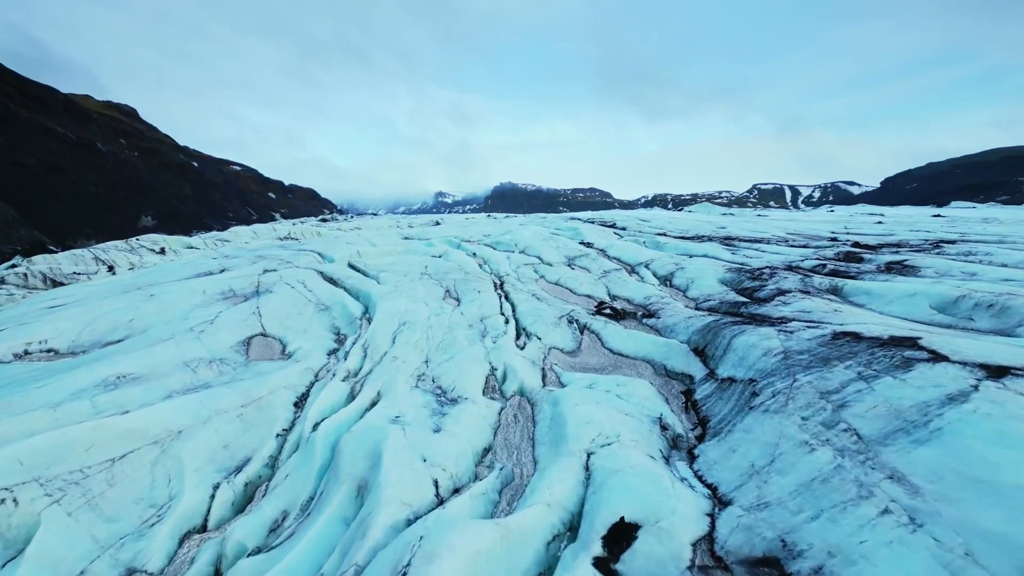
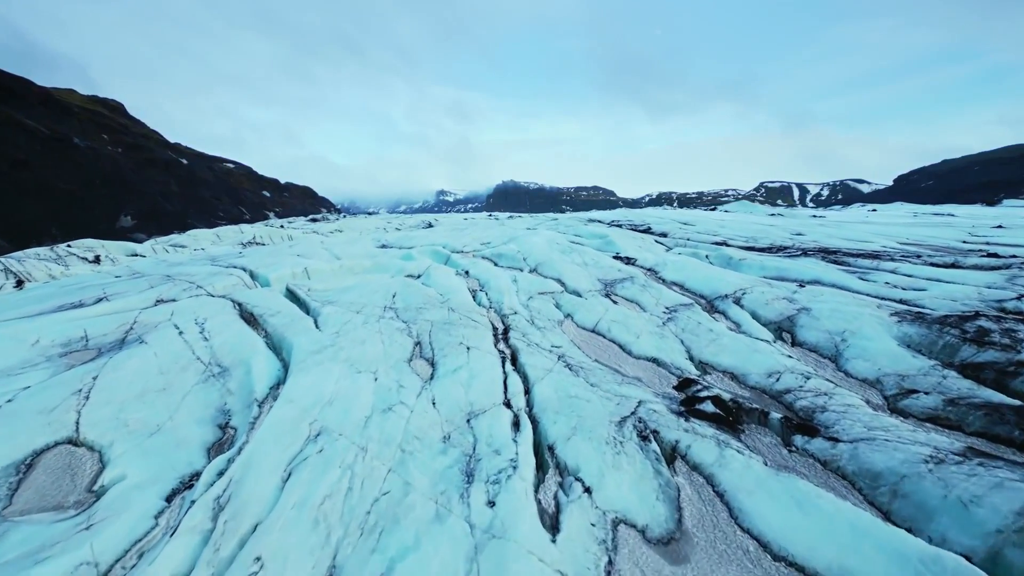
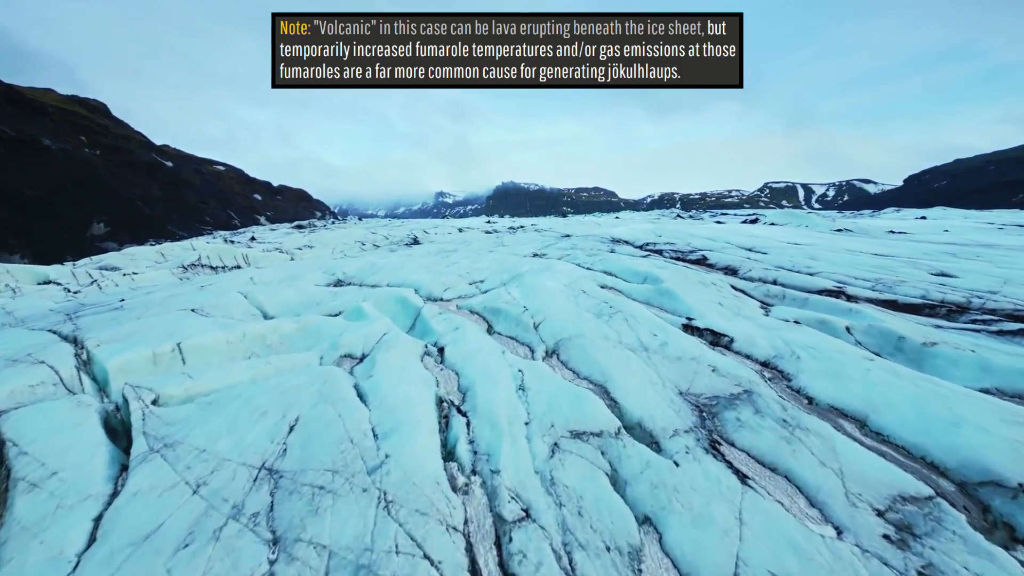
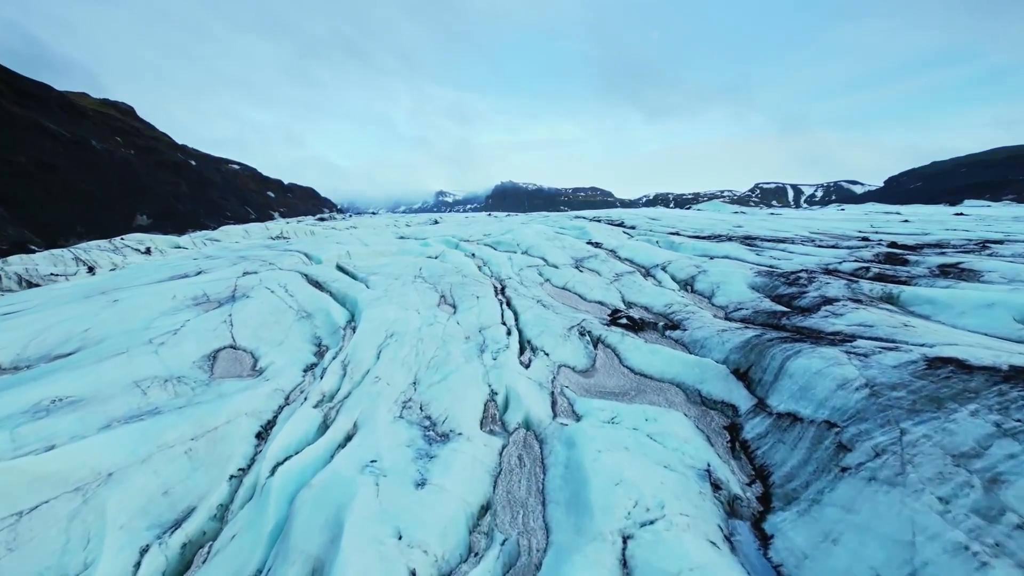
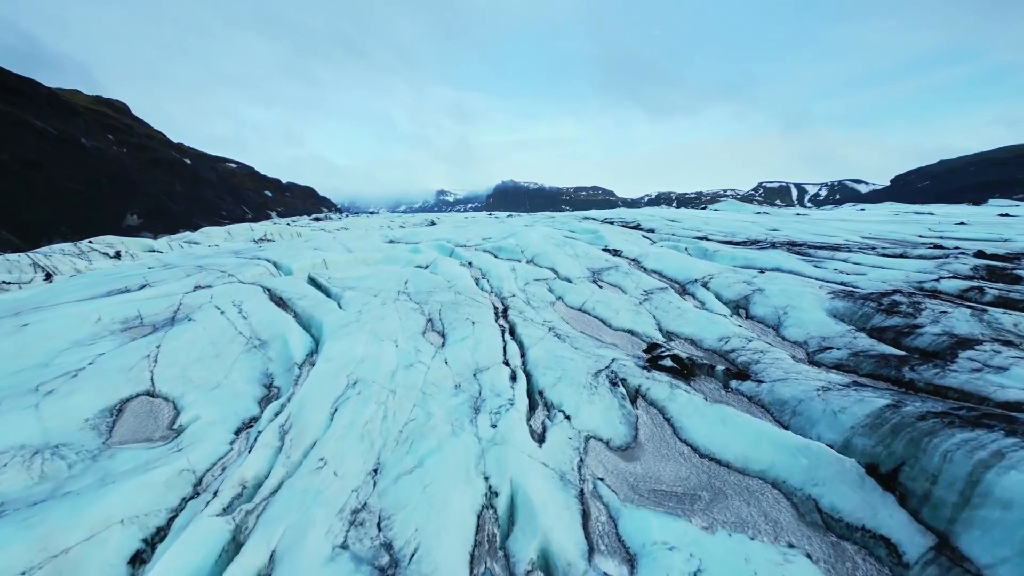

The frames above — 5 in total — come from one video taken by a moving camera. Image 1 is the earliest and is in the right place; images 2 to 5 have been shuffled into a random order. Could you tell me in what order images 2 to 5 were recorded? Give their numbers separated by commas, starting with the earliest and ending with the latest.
4, 5, 2, 3
